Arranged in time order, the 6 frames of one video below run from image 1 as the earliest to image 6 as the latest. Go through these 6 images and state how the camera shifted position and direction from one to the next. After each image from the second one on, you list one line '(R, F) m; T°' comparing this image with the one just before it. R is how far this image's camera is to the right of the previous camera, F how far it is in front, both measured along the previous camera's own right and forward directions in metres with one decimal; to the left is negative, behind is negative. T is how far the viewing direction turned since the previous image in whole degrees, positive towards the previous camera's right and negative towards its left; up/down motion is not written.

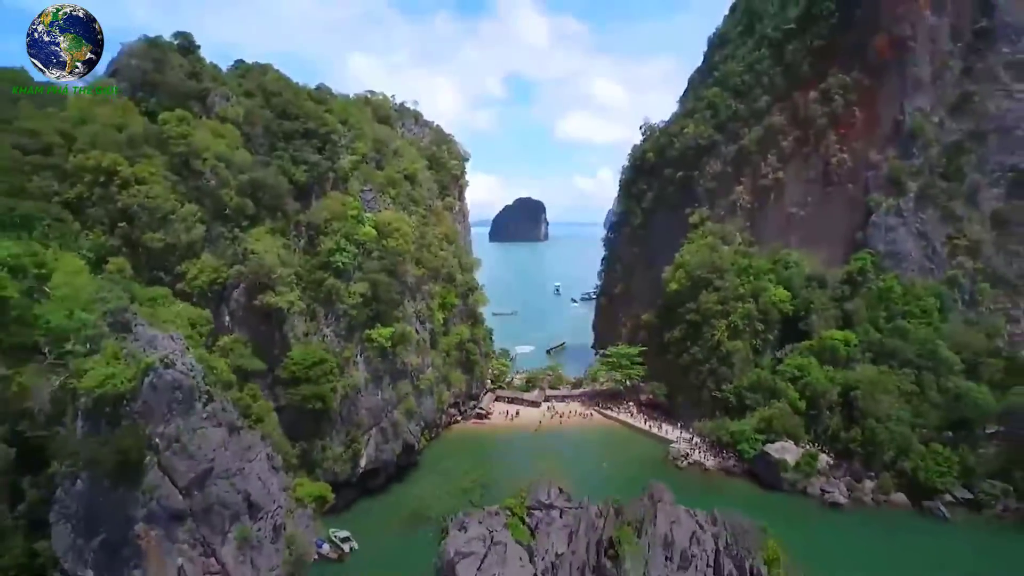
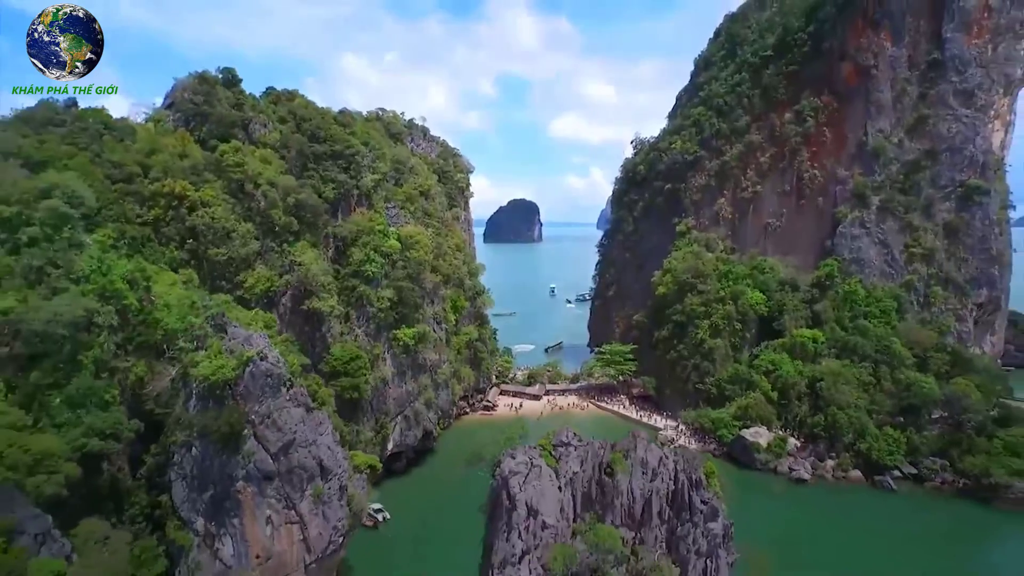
(-0.5, -2.8) m; +1°
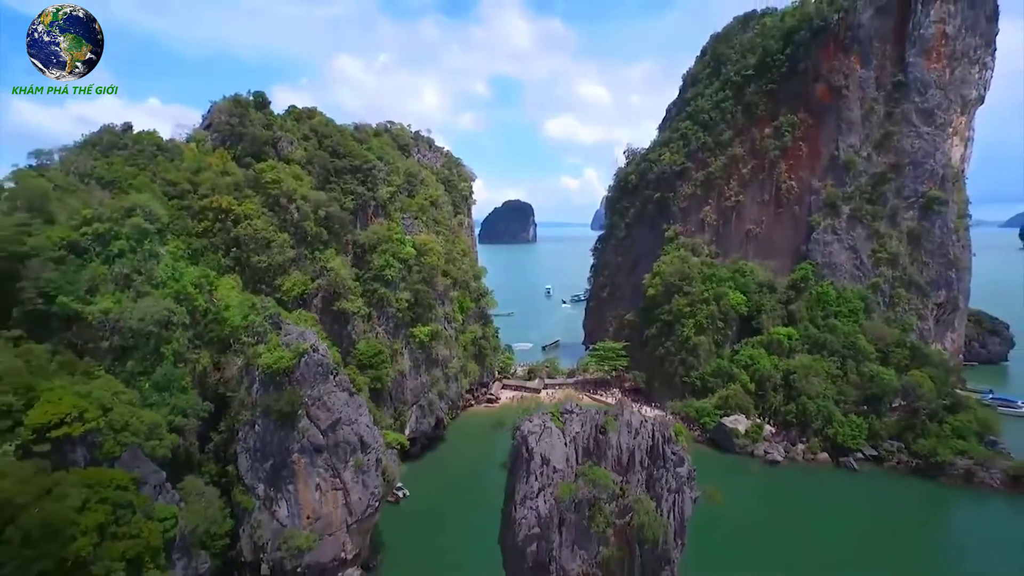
(-0.4, -2.6) m; +1°
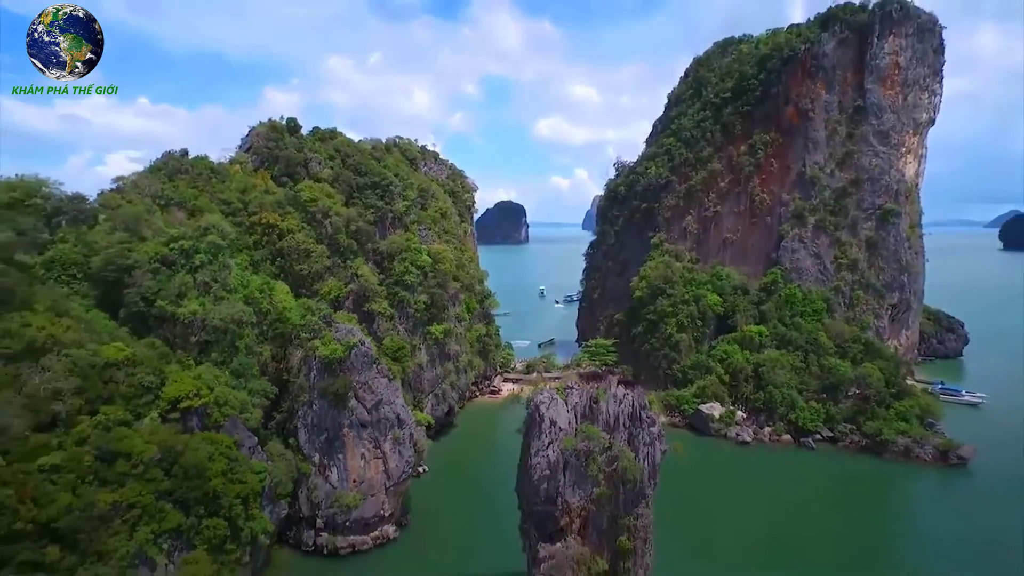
(-0.6, -3.5) m; +1°
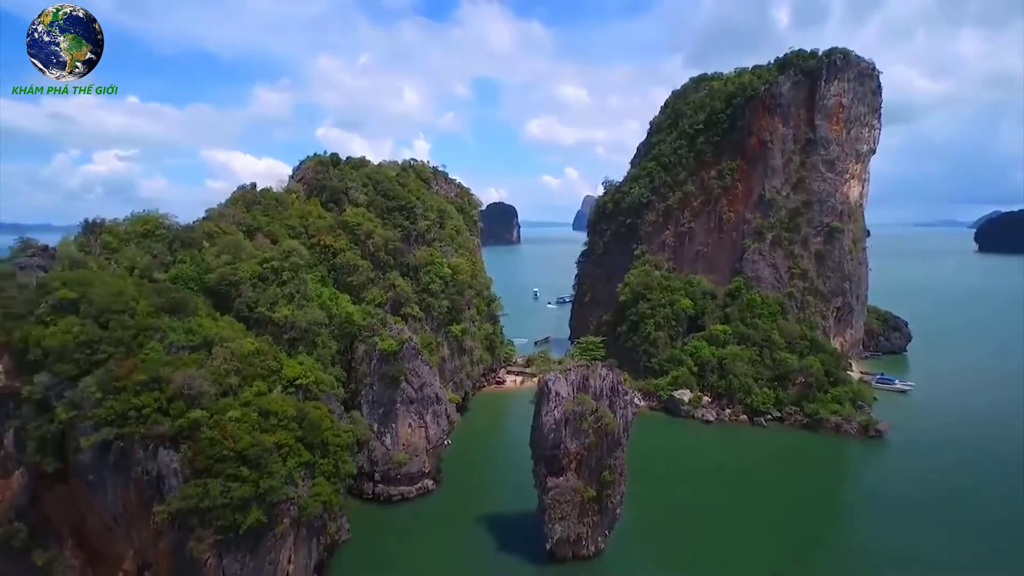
(-0.8, -6.0) m; +1°
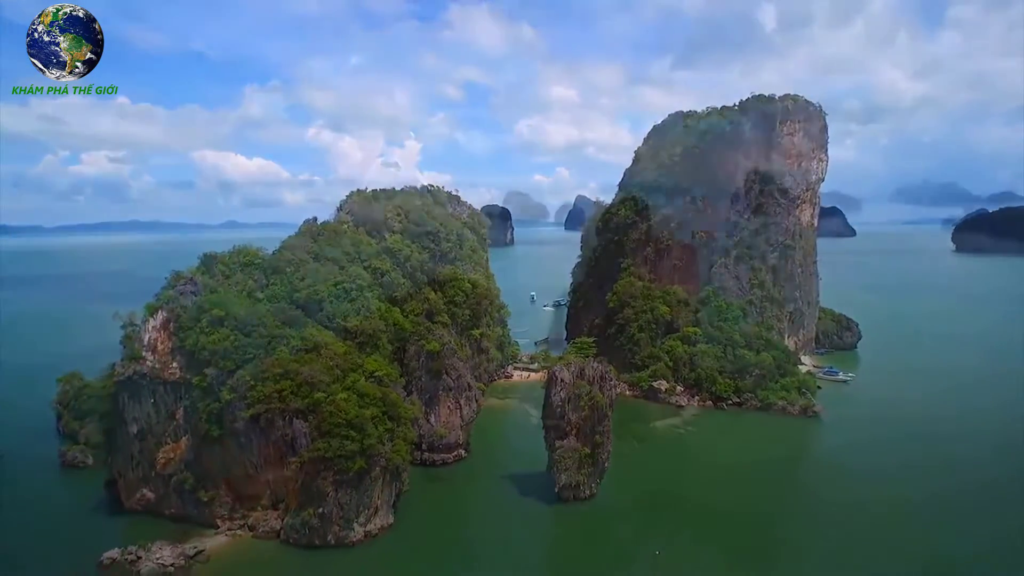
(-1.1, -7.8) m; +1°
